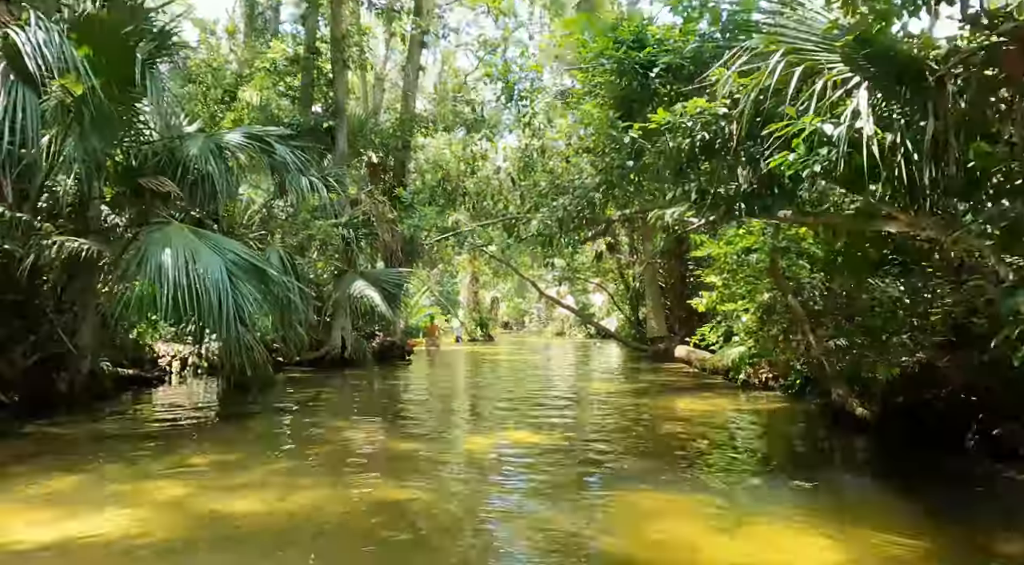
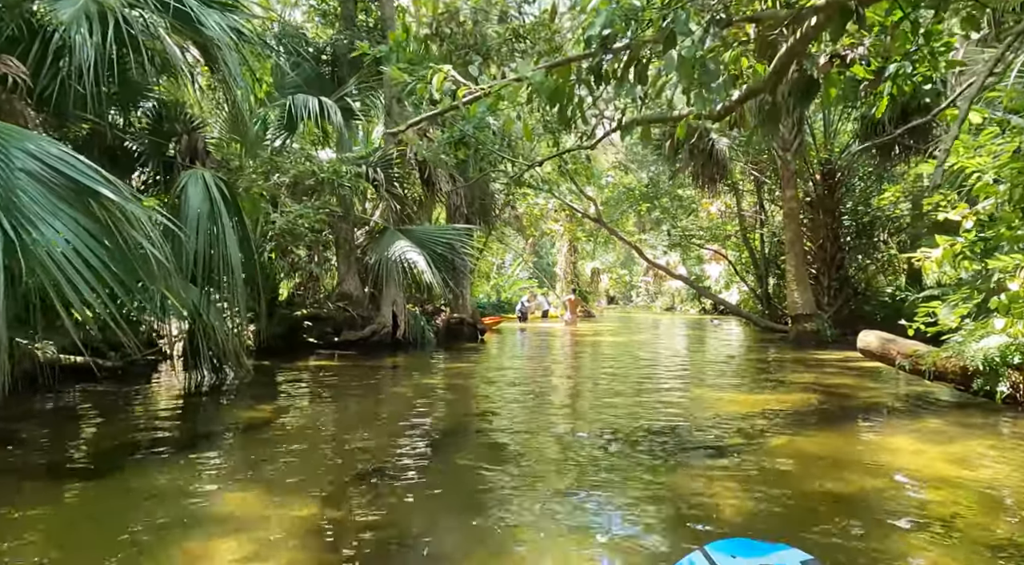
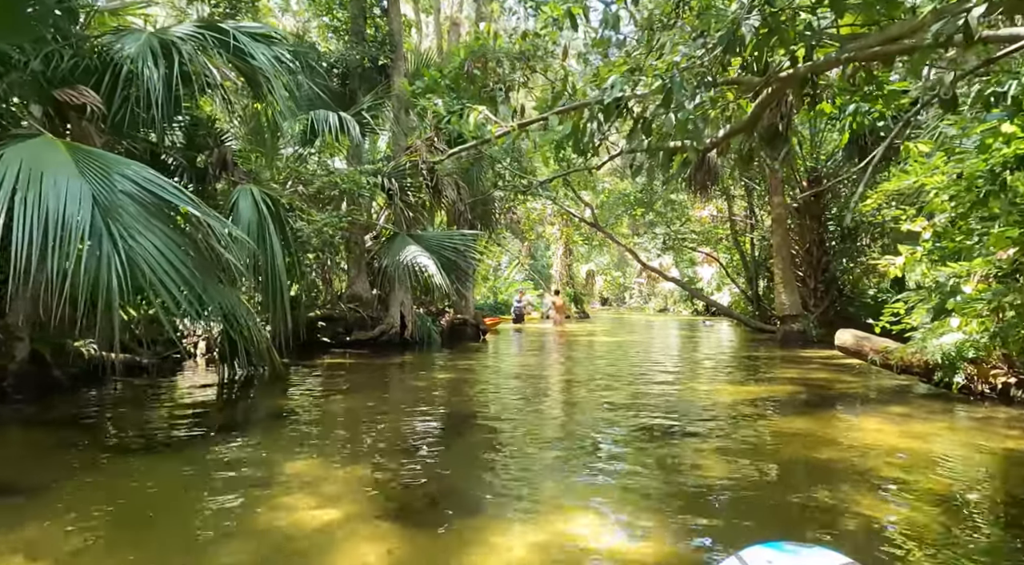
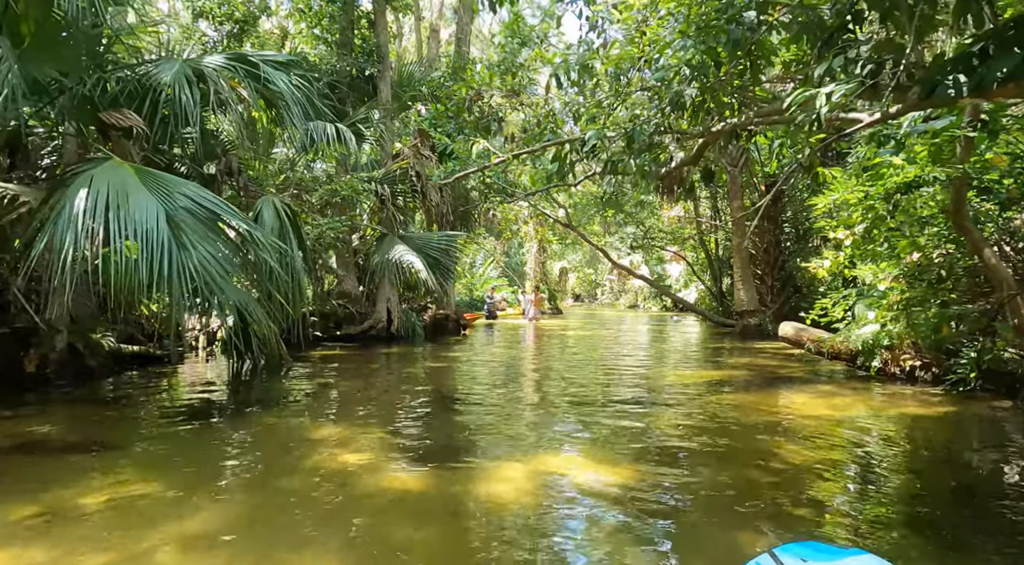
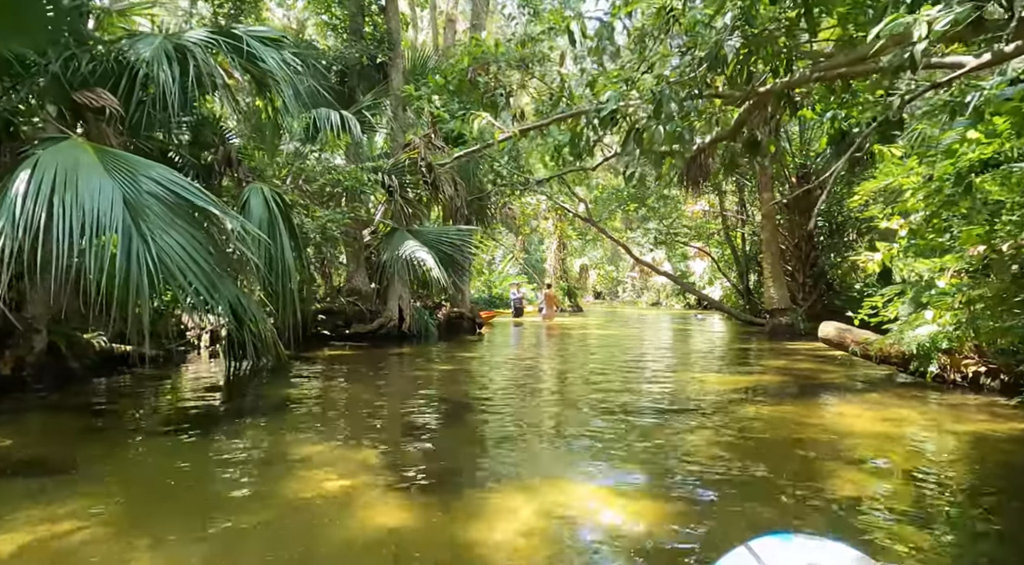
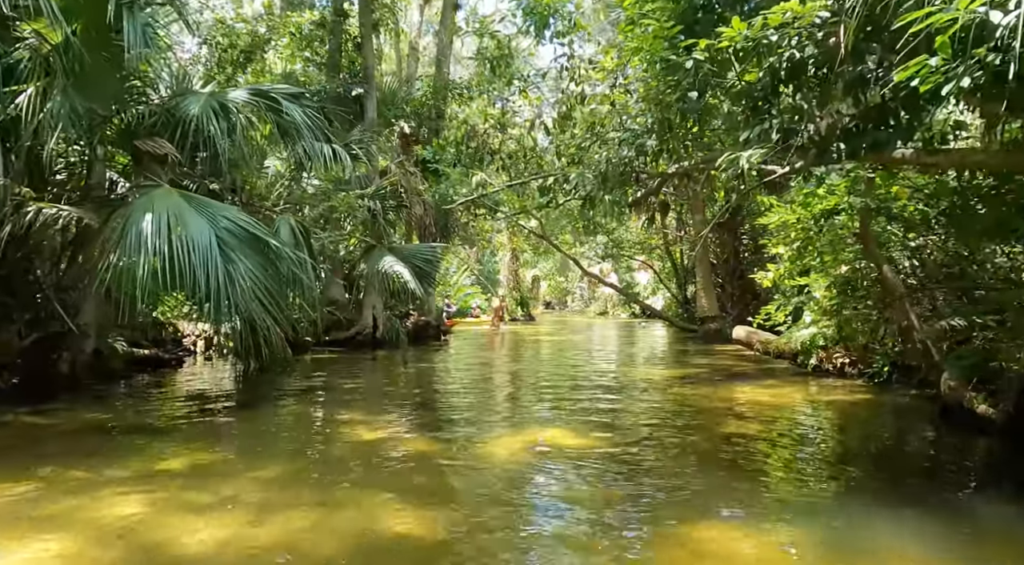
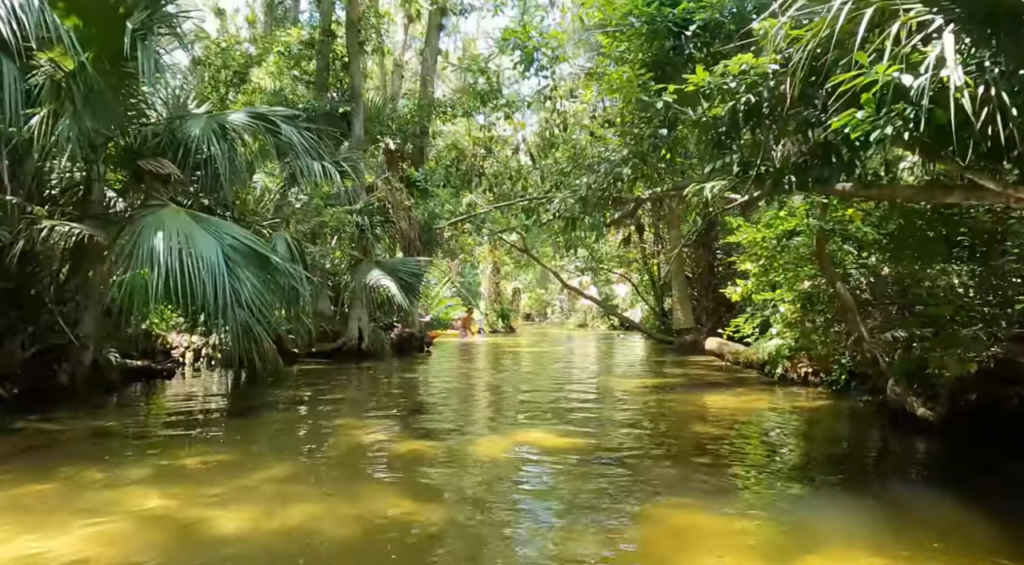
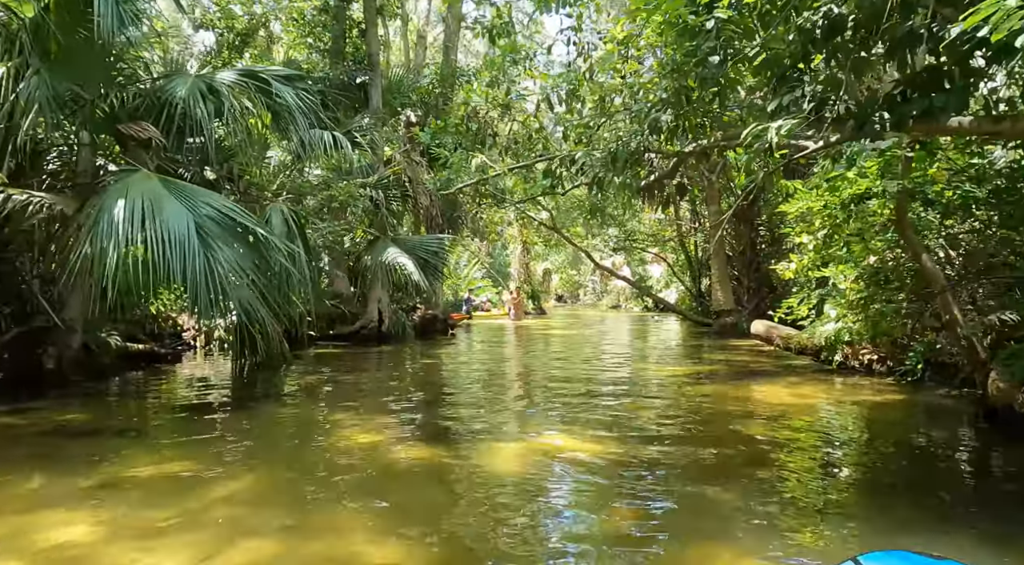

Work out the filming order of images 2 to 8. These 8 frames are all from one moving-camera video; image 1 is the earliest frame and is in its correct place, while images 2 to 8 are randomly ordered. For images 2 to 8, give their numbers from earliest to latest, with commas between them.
7, 6, 8, 4, 5, 3, 2
